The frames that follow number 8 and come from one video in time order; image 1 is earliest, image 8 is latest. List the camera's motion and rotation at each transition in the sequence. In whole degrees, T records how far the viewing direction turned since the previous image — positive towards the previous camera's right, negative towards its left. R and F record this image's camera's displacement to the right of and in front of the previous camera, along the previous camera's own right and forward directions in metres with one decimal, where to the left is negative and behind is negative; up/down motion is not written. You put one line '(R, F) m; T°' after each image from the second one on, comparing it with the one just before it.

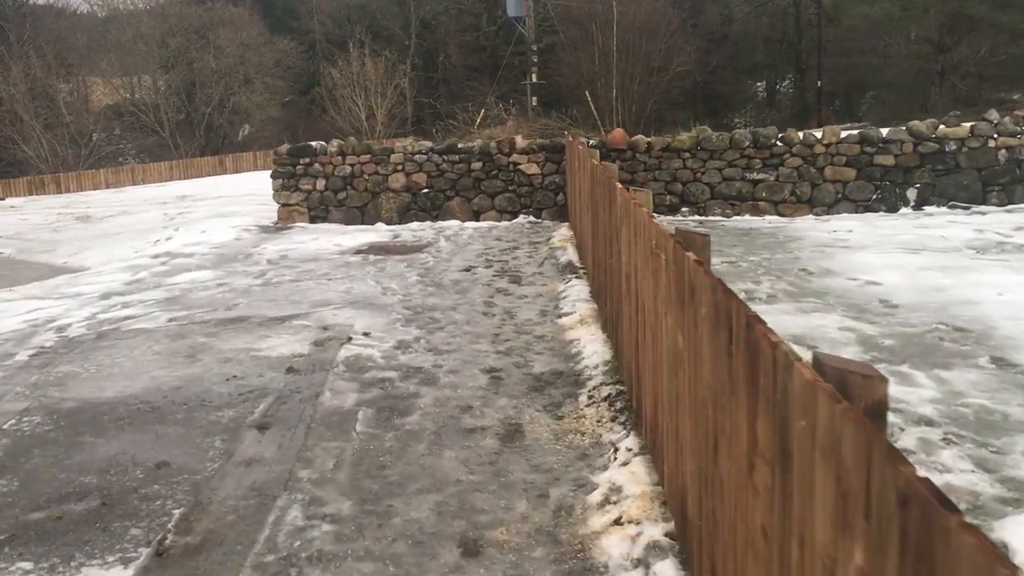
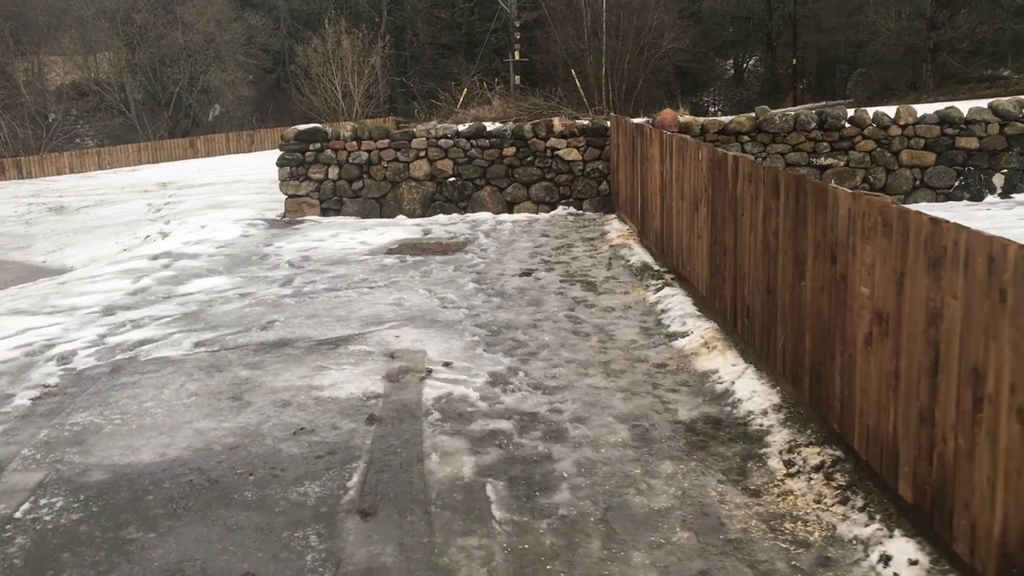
(-0.7, +1.1) m; +2°
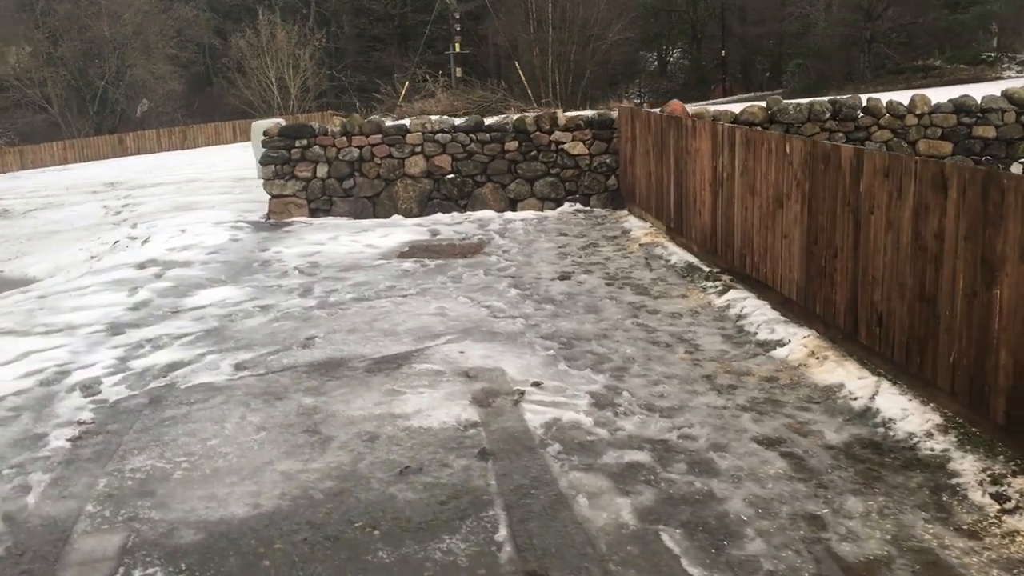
(-0.7, +0.5) m; +4°
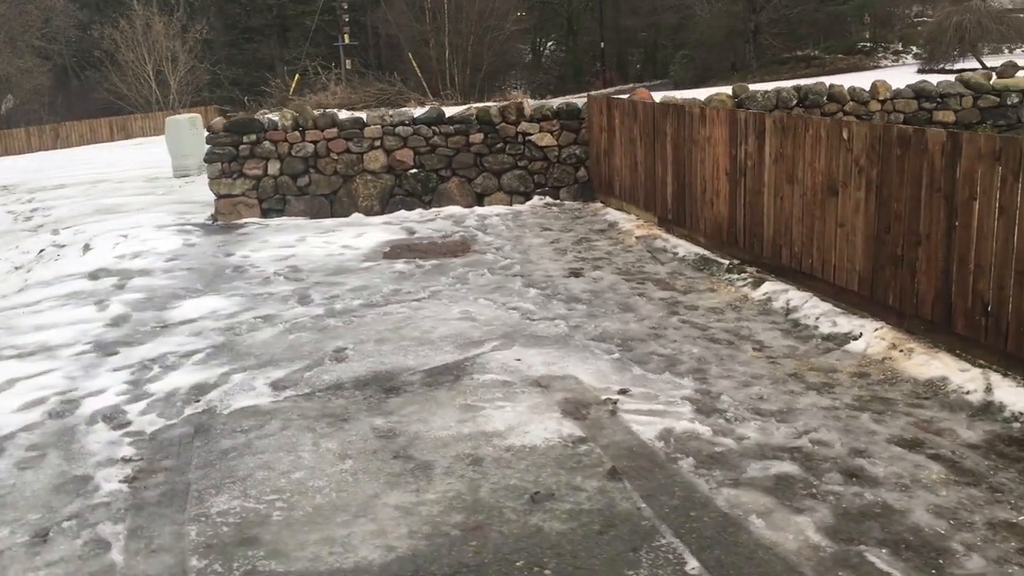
(-0.8, +0.4) m; +7°
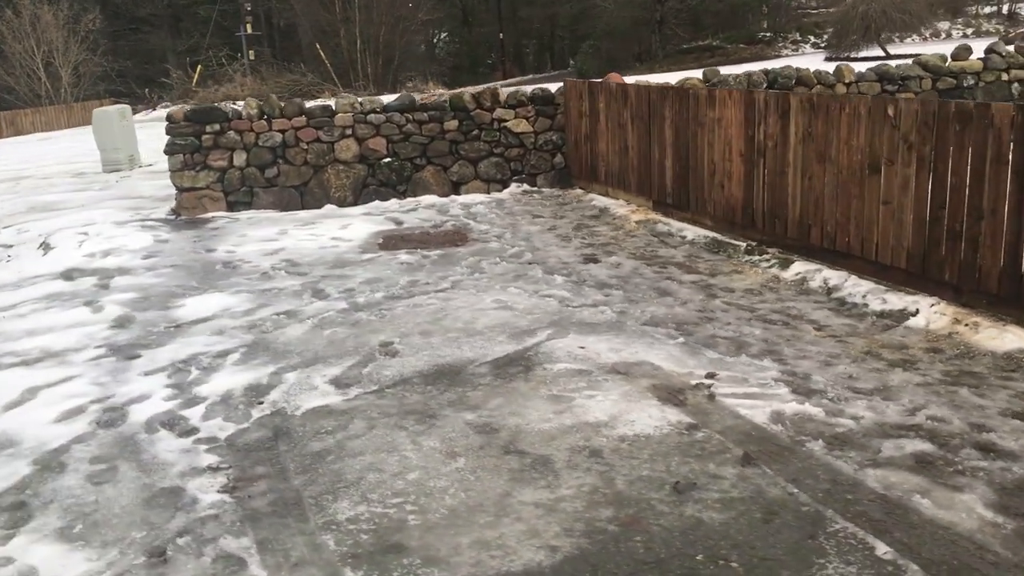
(-0.7, +0.2) m; +6°
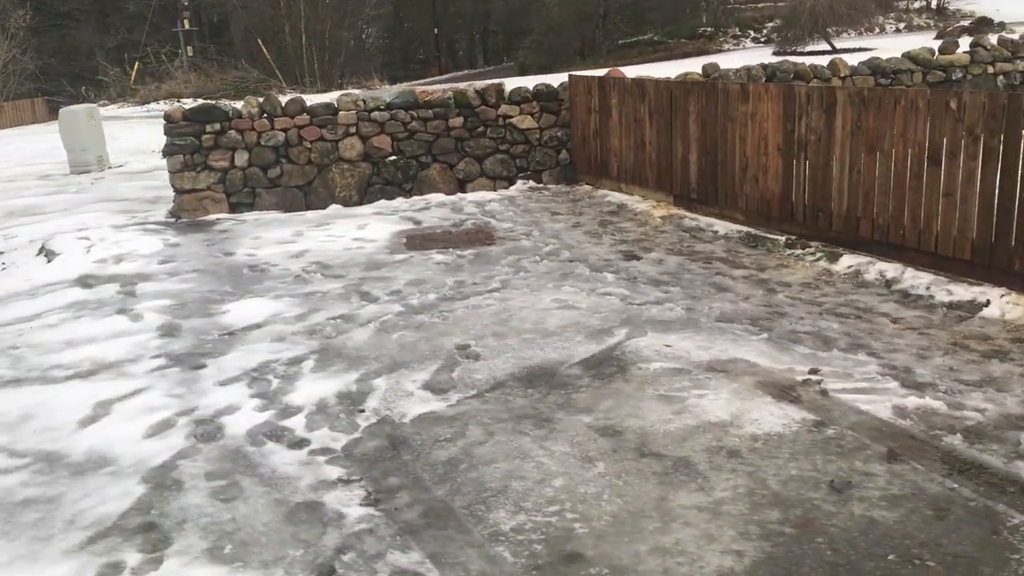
(-0.7, +0.1) m; +4°
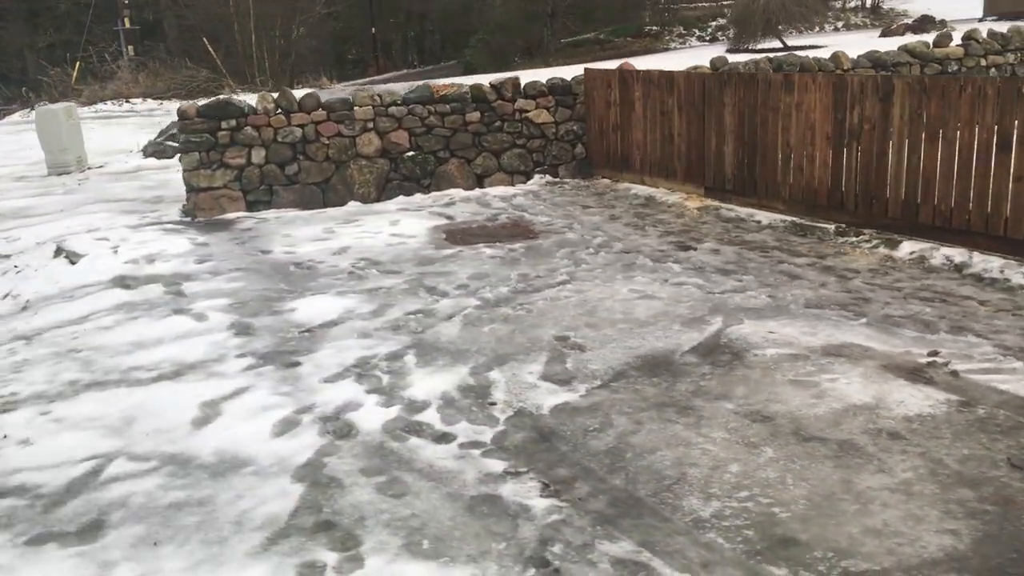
(-0.7, +0.1) m; +4°
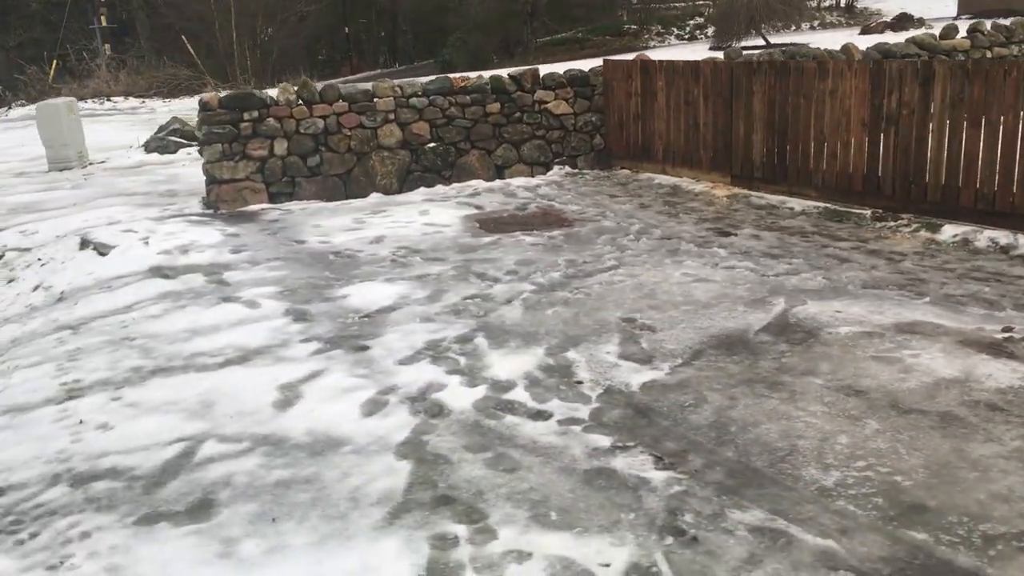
(-0.4, 0.0) m; +2°
